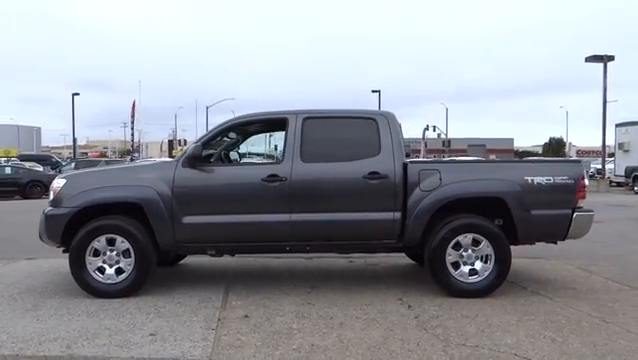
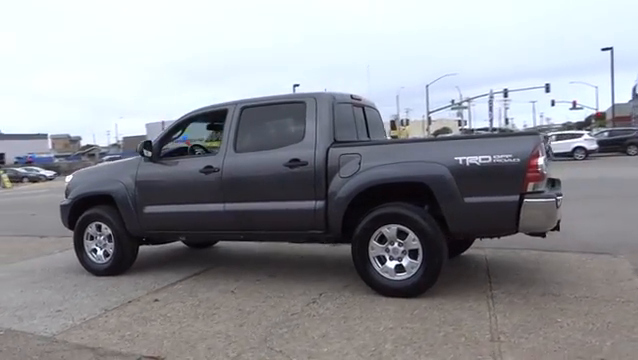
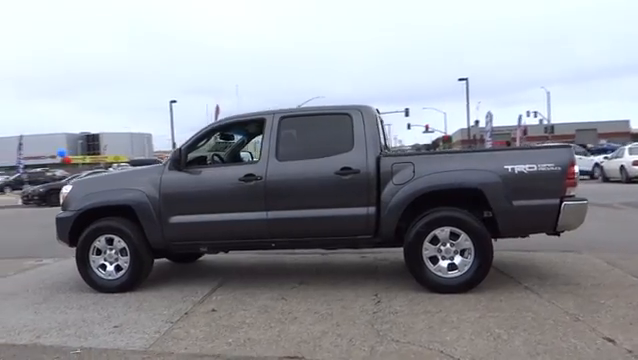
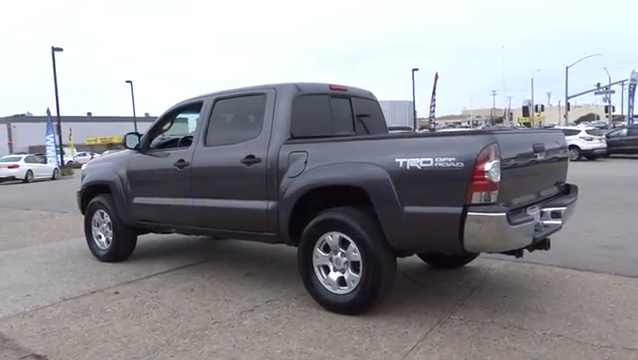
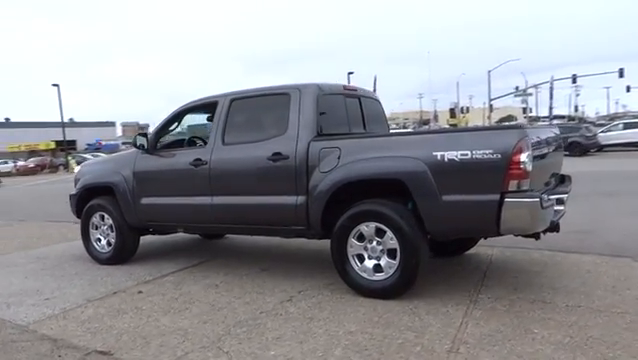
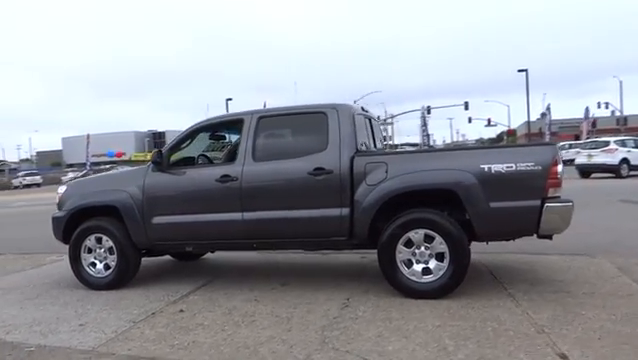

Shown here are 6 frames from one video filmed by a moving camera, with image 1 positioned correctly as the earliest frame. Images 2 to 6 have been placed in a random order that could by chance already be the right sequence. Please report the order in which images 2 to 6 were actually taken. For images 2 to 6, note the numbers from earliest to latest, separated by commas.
3, 6, 2, 5, 4
